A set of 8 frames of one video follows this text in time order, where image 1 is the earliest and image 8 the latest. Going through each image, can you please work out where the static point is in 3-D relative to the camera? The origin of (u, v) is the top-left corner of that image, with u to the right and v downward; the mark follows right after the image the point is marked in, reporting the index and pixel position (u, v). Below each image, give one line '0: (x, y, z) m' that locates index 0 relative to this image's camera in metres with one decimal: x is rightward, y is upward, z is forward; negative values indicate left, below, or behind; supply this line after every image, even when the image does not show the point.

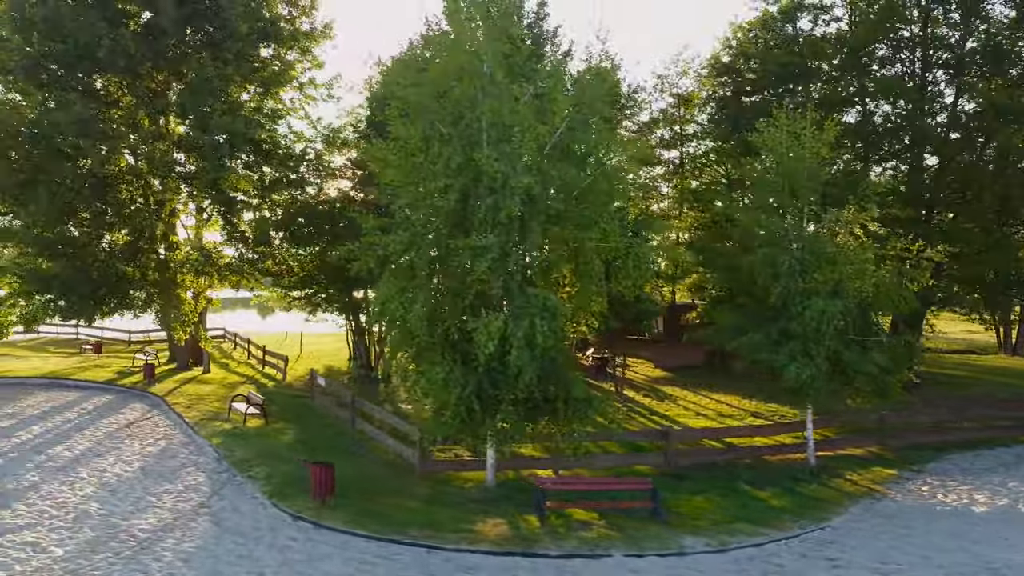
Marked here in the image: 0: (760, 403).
0: (+6.4, -3.0, +18.3) m
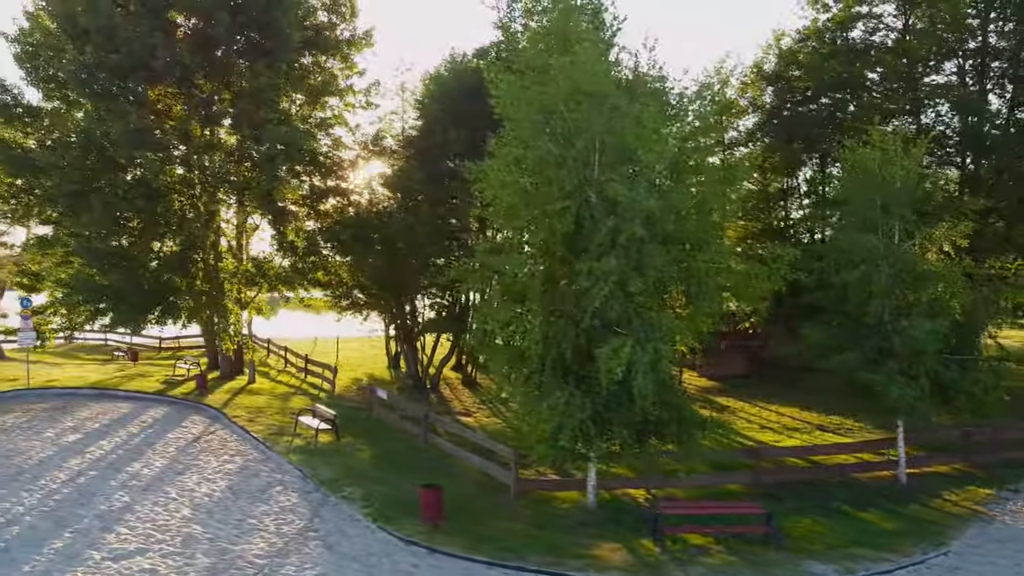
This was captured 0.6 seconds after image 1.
0: (+7.9, -3.3, +18.3) m
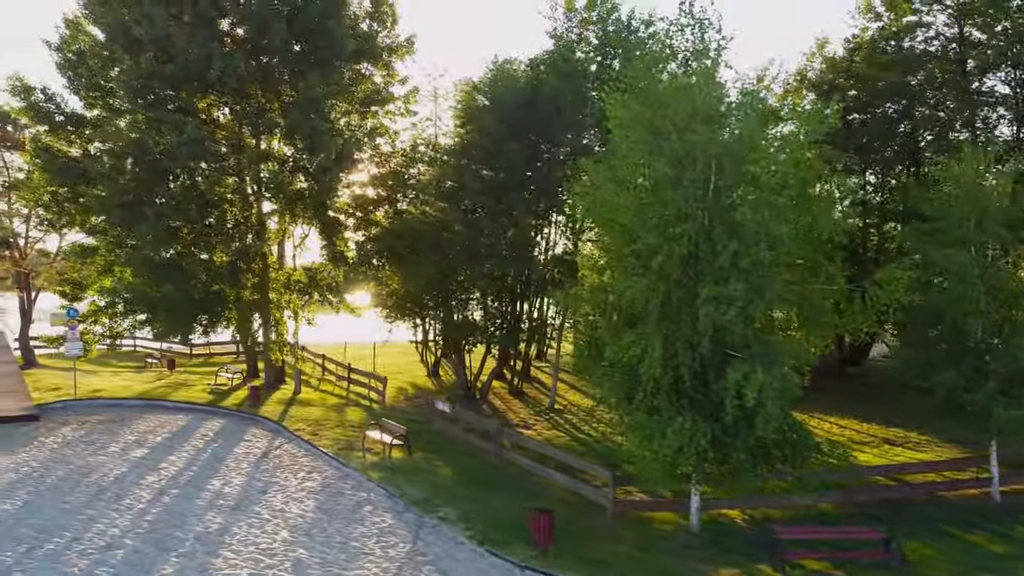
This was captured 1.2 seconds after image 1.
0: (+9.5, -3.6, +18.2) m
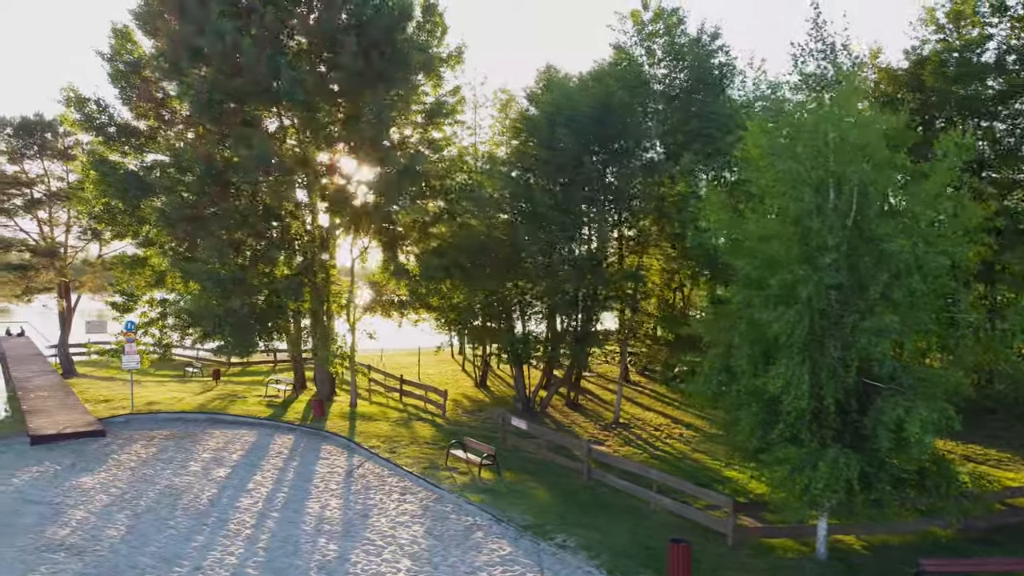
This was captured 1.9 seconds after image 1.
0: (+11.4, -4.0, +18.1) m
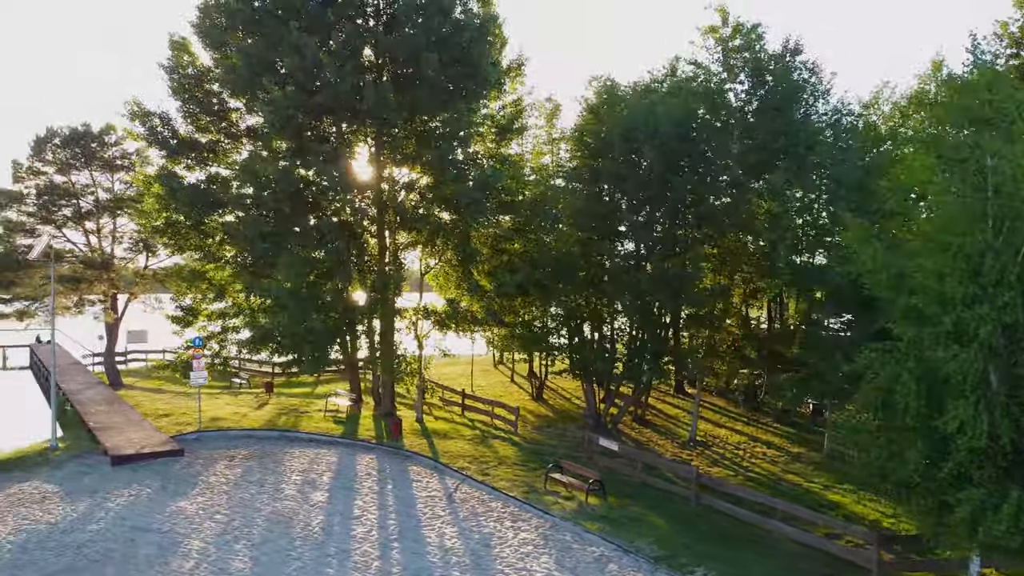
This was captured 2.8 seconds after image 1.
0: (+13.6, -4.4, +18.0) m
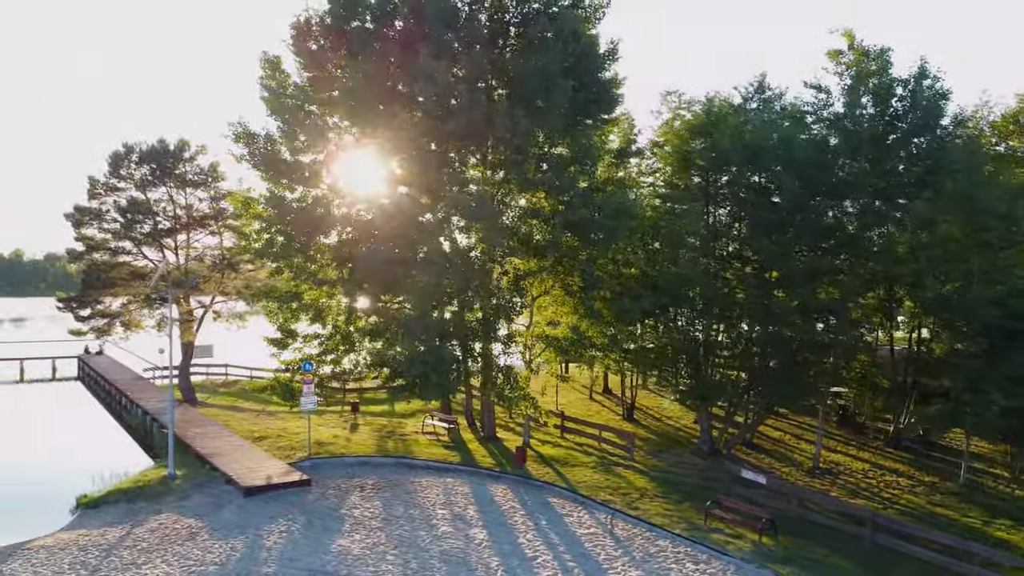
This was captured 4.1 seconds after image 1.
0: (+17.1, -5.2, +17.9) m
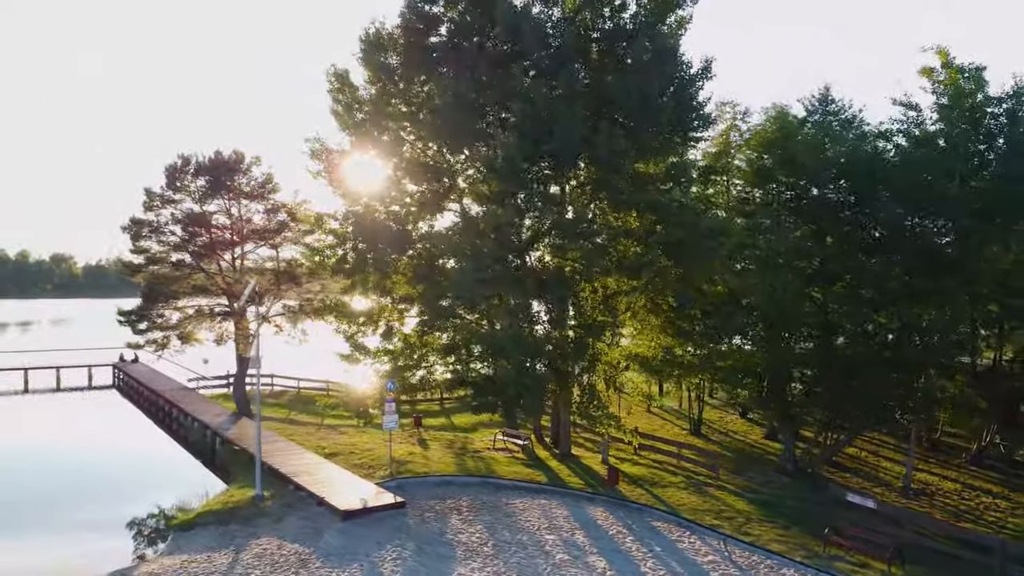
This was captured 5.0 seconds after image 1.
0: (+19.6, -5.7, +17.7) m
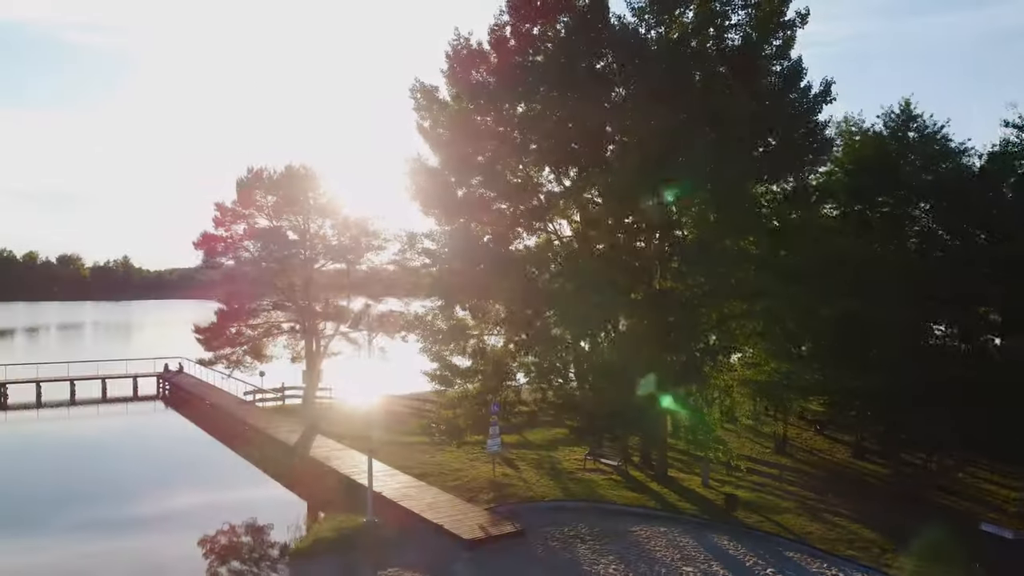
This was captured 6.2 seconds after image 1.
0: (+22.8, -6.4, +17.6) m
